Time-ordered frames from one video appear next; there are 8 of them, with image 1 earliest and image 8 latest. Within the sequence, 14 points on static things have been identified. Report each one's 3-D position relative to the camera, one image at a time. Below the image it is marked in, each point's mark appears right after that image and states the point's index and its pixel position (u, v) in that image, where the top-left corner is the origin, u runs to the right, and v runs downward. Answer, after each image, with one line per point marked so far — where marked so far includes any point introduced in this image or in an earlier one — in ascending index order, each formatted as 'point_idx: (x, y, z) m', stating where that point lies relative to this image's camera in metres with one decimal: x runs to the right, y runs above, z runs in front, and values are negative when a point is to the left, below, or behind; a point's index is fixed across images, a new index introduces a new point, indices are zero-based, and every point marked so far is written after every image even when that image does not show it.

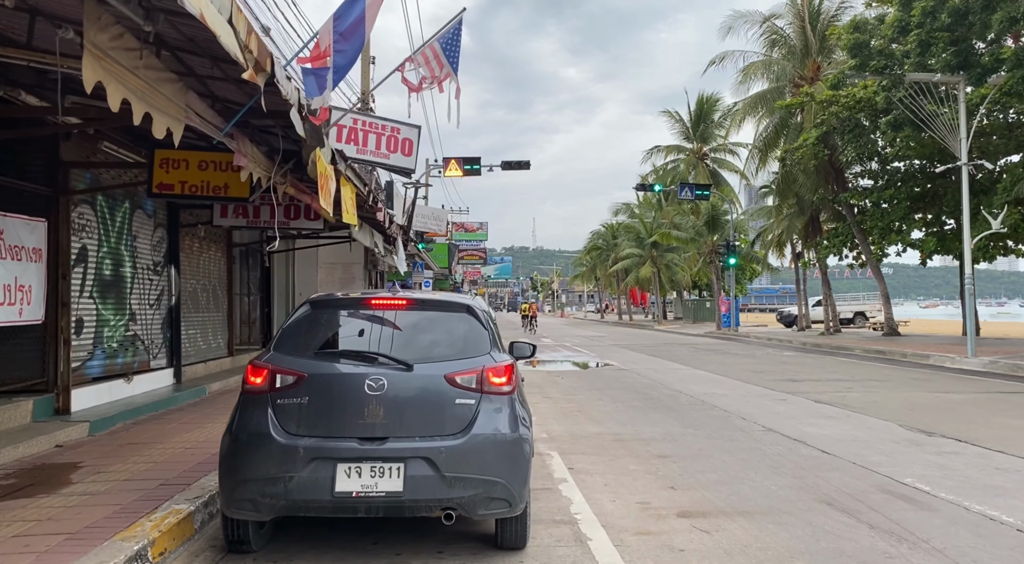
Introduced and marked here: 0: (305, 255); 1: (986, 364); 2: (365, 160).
0: (-5.6, +0.8, +18.9) m
1: (+11.2, -2.0, +16.4) m
2: (-2.2, +1.8, +10.5) m
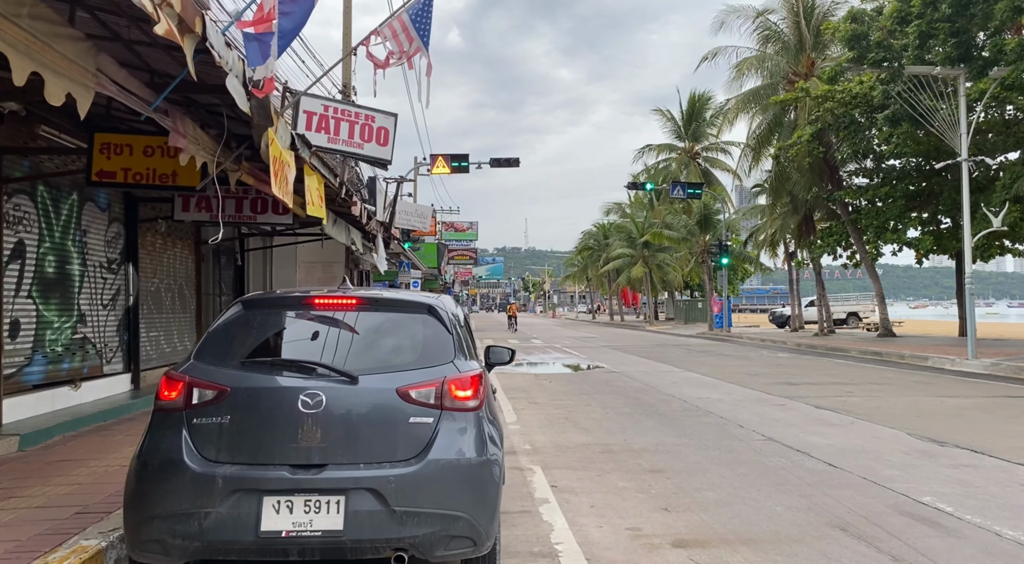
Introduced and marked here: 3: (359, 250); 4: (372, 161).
0: (-6.0, +0.8, +18.1) m
1: (+10.9, -1.9, +15.9) m
2: (-2.5, +1.9, +9.8) m
3: (-3.1, +0.6, +13.8) m
4: (-2.1, +1.8, +10.2) m
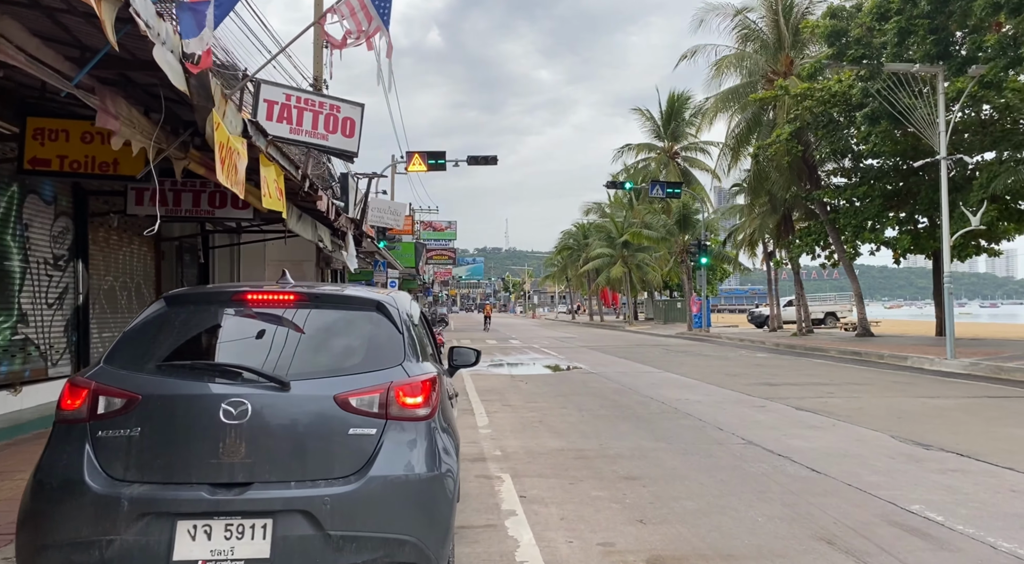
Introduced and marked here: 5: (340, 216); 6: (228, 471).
0: (-6.6, +0.8, +17.6) m
1: (+10.4, -1.9, +15.8) m
2: (-2.8, +1.9, +9.3) m
3: (-3.6, +0.7, +13.3) m
4: (-2.5, +1.8, +9.7) m
5: (-3.3, +1.3, +13.1) m
6: (-1.2, -0.8, +2.9) m
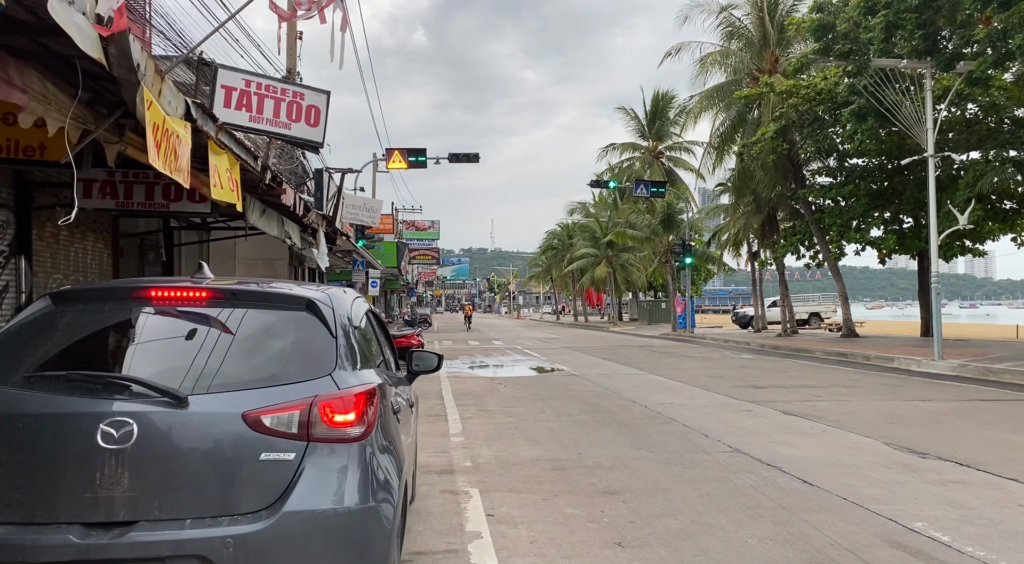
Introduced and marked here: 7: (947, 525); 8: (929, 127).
0: (-7.1, +0.8, +16.9) m
1: (+9.9, -1.9, +15.5) m
2: (-3.2, +1.9, +8.8) m
3: (-4.0, +0.7, +12.7) m
4: (-2.8, +1.8, +9.1) m
5: (-3.7, +1.3, +12.5) m
6: (-1.4, -0.8, +2.4) m
7: (+3.1, -1.7, +5.0) m
8: (+10.0, +3.7, +16.6) m
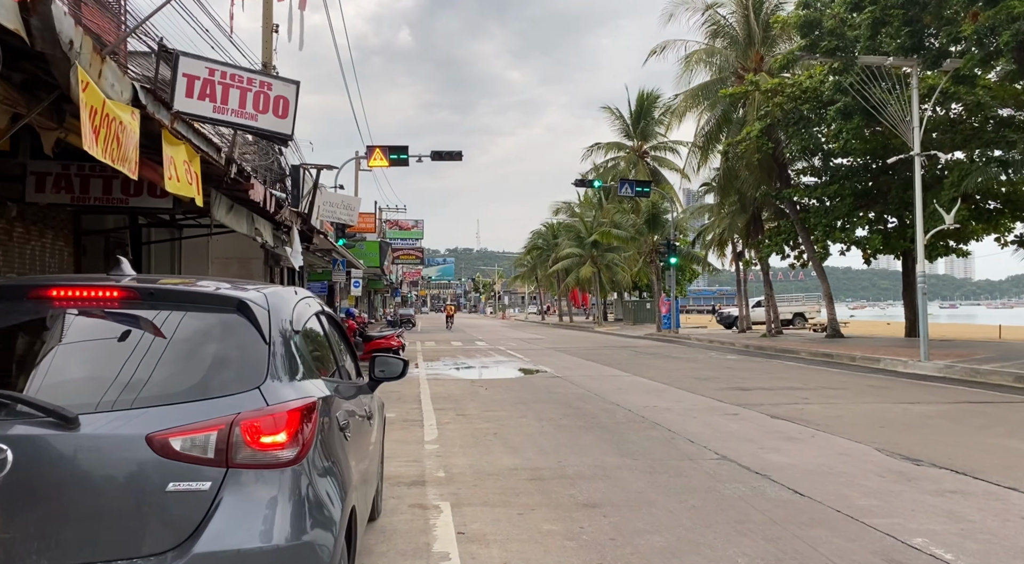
0: (-7.5, +0.8, +16.4) m
1: (+9.5, -1.9, +15.3) m
2: (-3.4, +1.9, +8.3) m
3: (-4.3, +0.7, +12.2) m
4: (-3.1, +1.8, +8.7) m
5: (-4.0, +1.3, +12.1) m
6: (-1.5, -0.8, +2.0) m
7: (+2.9, -1.7, +4.7) m
8: (+9.5, +3.7, +16.4) m
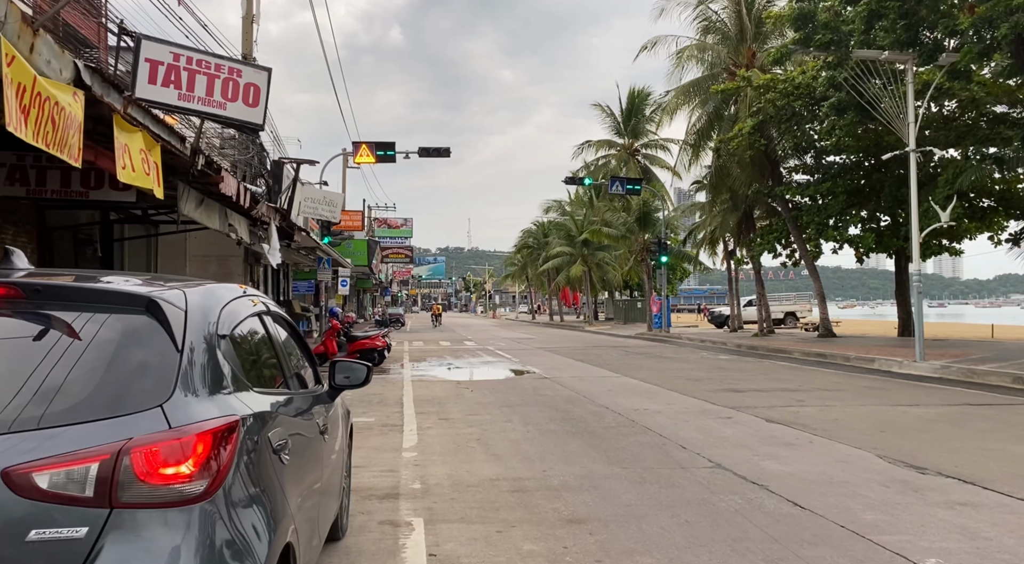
0: (-7.8, +0.8, +15.8) m
1: (+9.2, -1.9, +15.0) m
2: (-3.6, +1.9, +7.8) m
3: (-4.5, +0.7, +11.7) m
4: (-3.3, +1.9, +8.2) m
5: (-4.2, +1.3, +11.6) m
6: (-1.6, -0.7, +1.5) m
7: (+2.8, -1.7, +4.3) m
8: (+9.2, +3.7, +16.1) m
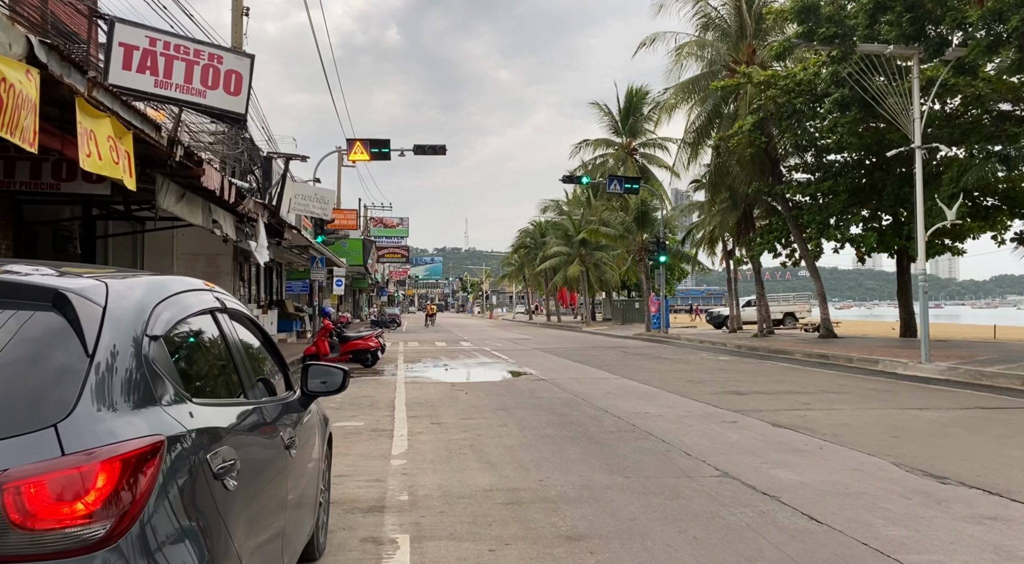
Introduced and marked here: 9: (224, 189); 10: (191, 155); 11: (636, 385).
0: (-7.9, +0.9, +15.4) m
1: (+9.1, -1.9, +14.6) m
2: (-3.7, +2.0, +7.4) m
3: (-4.6, +0.7, +11.3) m
4: (-3.3, +1.9, +7.8) m
5: (-4.3, +1.3, +11.2) m
6: (-1.7, -0.7, +1.1) m
7: (+2.8, -1.7, +3.9) m
8: (+9.2, +3.7, +15.7) m
9: (-4.1, +1.3, +9.8) m
10: (-3.7, +1.5, +8.0) m
11: (+2.4, -2.0, +13.7) m
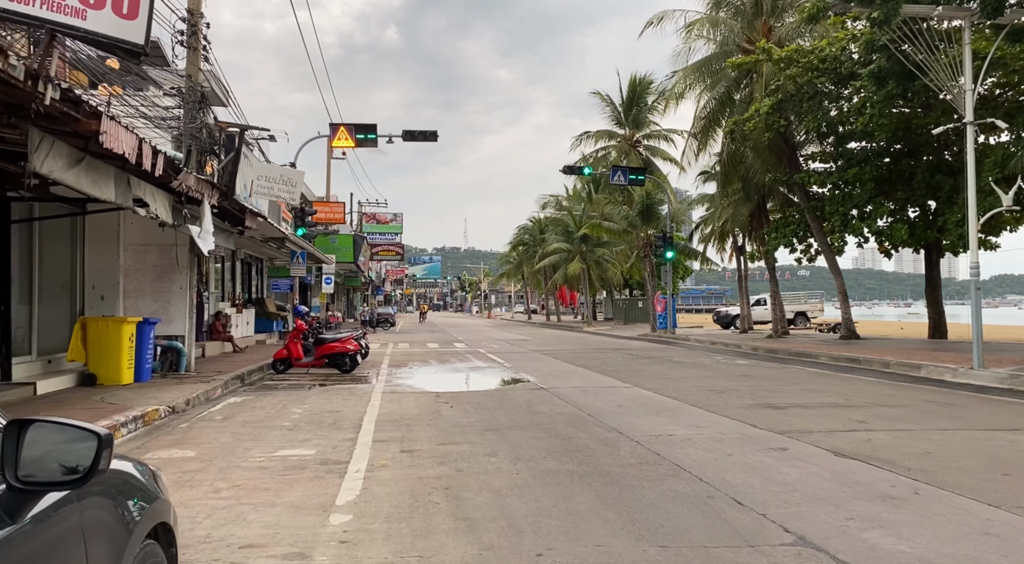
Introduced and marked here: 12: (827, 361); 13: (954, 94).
0: (-8.0, +1.0, +13.4) m
1: (+9.0, -1.8, +12.7) m
2: (-3.8, +2.1, +5.4) m
3: (-4.7, +0.9, +9.3) m
4: (-3.4, +2.0, +5.9) m
5: (-4.4, +1.4, +9.2) m
6: (-1.7, -0.6, -0.9) m
7: (+2.7, -1.6, +1.9) m
8: (+9.1, +3.8, +13.8) m
9: (-4.2, +1.4, +7.9) m
10: (-3.8, +1.6, +6.0) m
11: (+2.3, -1.9, +11.7) m
12: (+8.3, -2.1, +18.3) m
13: (+9.2, +3.9, +14.4) m
